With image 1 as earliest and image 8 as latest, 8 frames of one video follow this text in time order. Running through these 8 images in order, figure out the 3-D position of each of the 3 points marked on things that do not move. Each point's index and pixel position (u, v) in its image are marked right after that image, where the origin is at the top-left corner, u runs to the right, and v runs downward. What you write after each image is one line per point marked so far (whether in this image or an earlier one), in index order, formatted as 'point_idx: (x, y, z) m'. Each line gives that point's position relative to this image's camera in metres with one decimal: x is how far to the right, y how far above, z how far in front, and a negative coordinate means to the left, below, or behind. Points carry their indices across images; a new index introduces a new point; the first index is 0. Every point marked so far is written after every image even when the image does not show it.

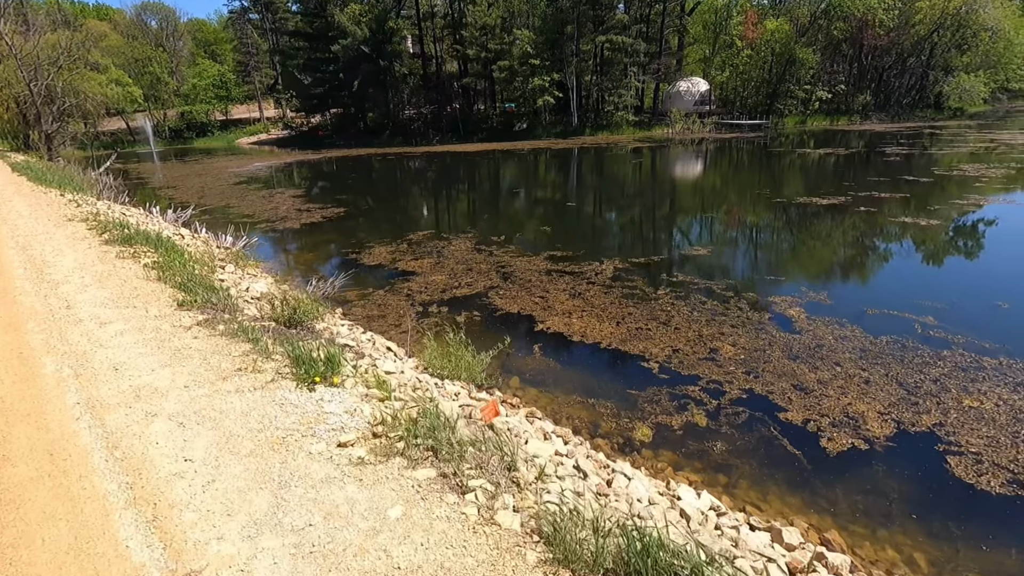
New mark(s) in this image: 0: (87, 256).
0: (-6.5, +0.5, +8.2) m
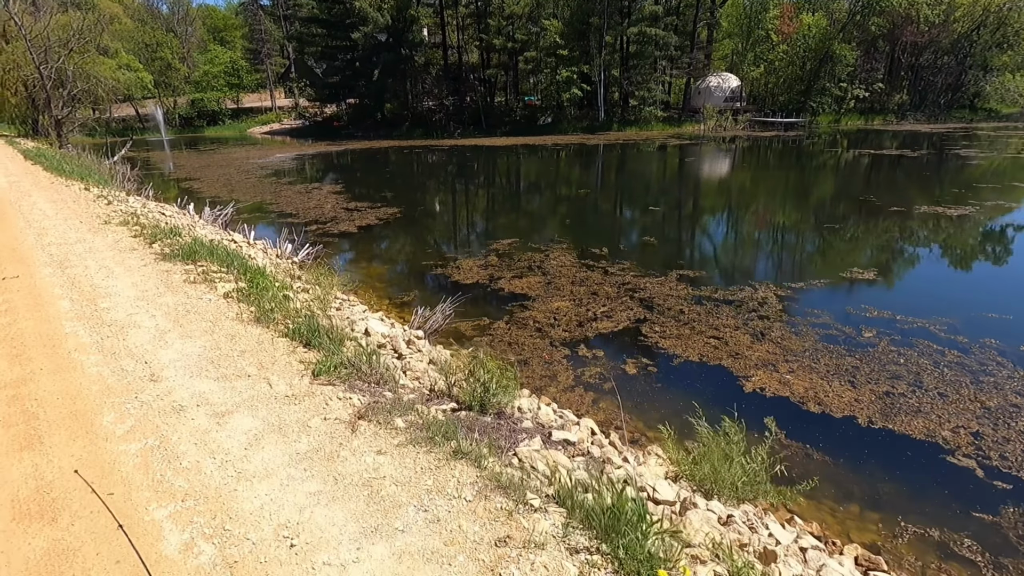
0: (-4.3, +0.1, +6.3) m
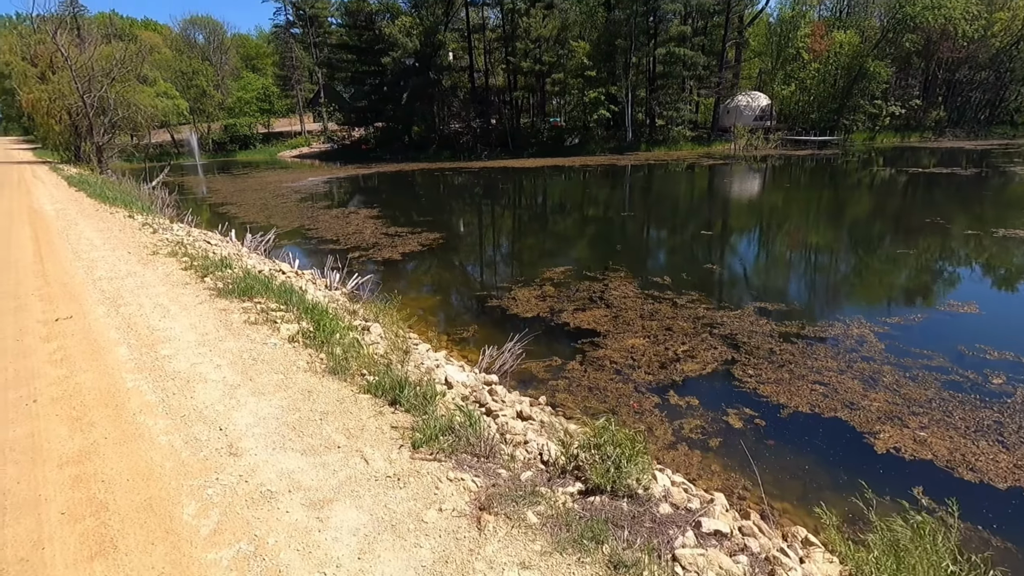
0: (-3.4, -0.3, +5.9) m
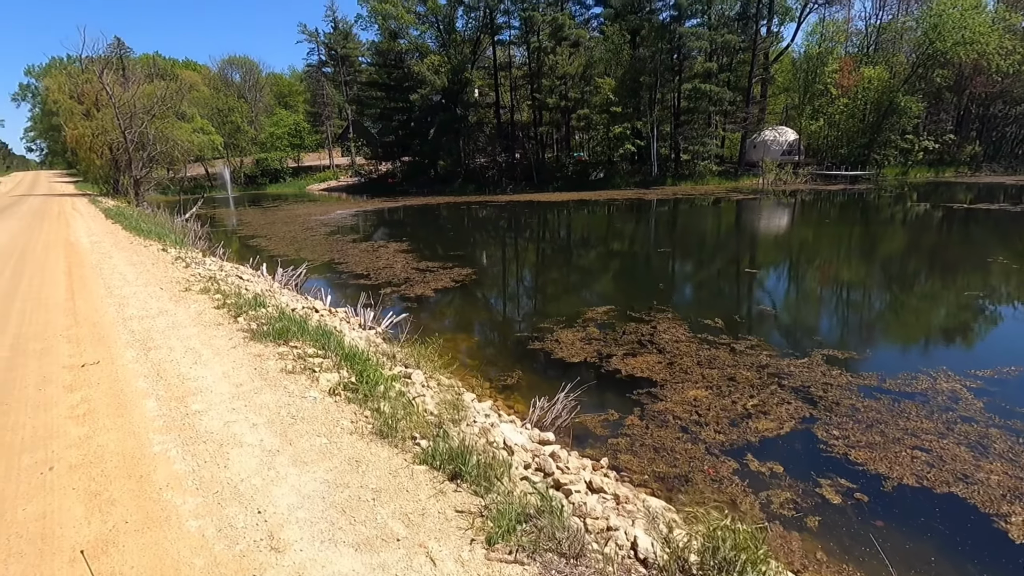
0: (-2.8, -0.8, +5.4) m
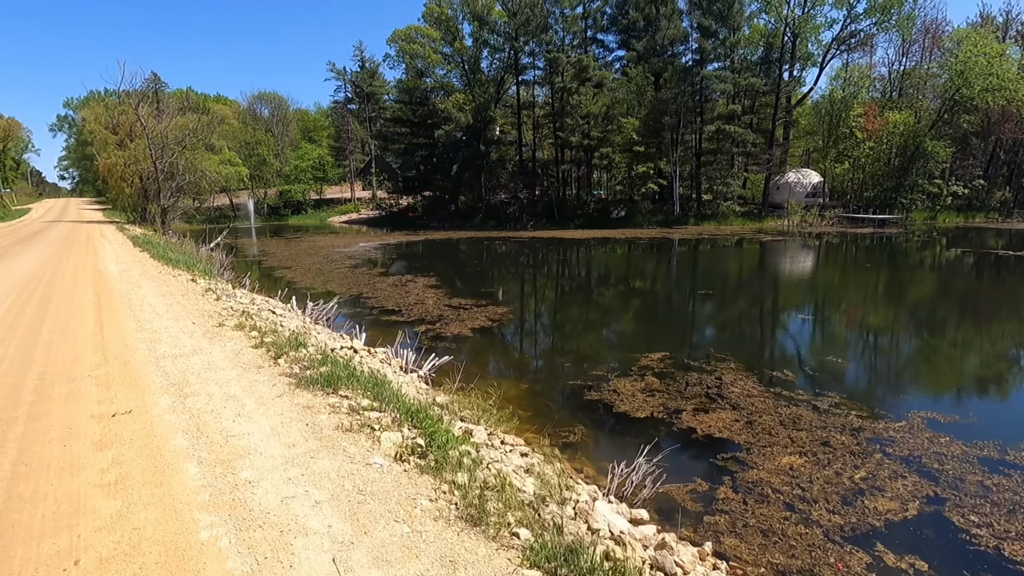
0: (-2.0, -1.2, +4.8) m
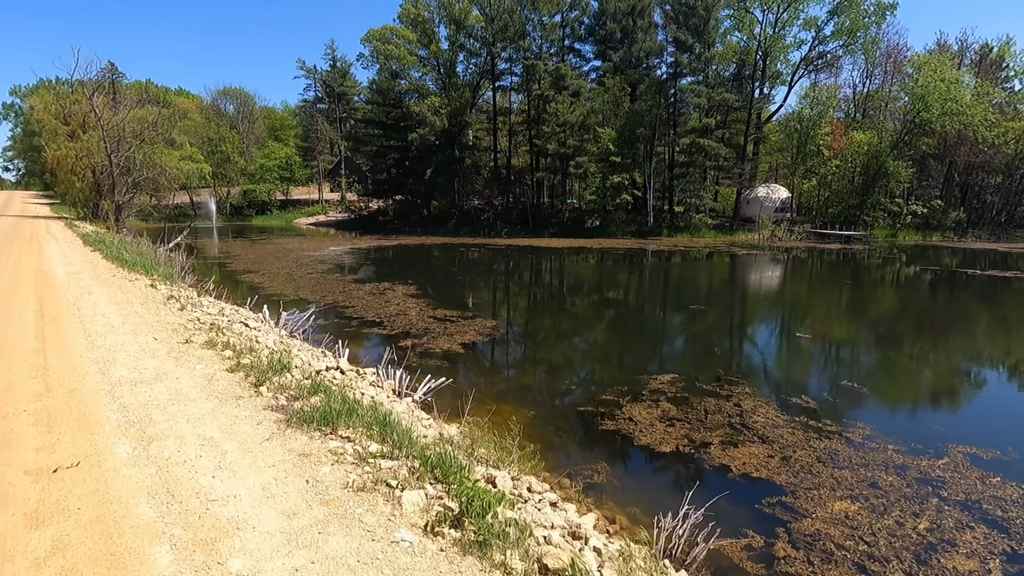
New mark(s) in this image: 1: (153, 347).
0: (-1.6, -1.4, +3.8) m
1: (-4.8, -0.8, +7.1) m
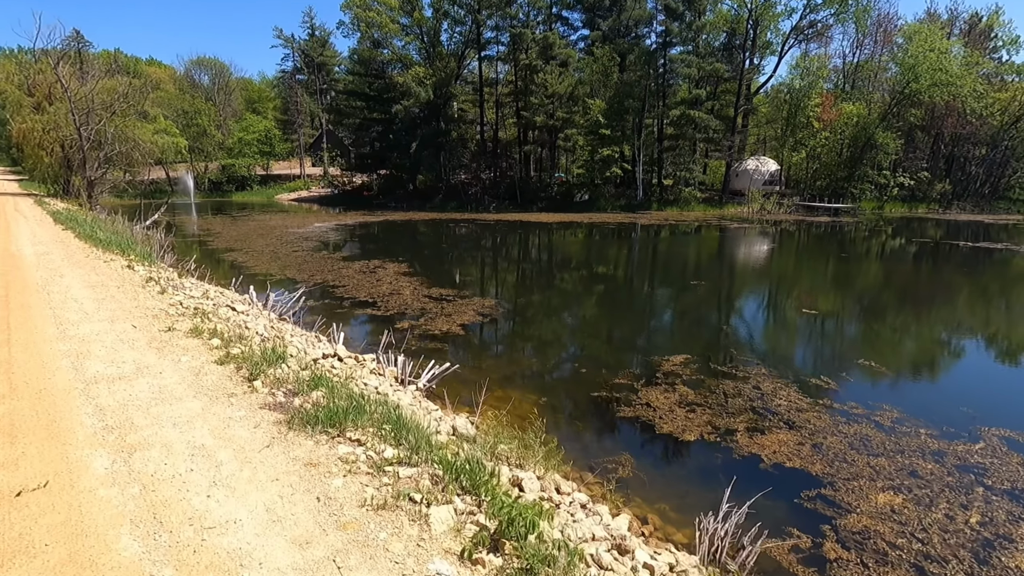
0: (-1.4, -1.3, +3.3) m
1: (-4.6, -0.6, +6.5) m
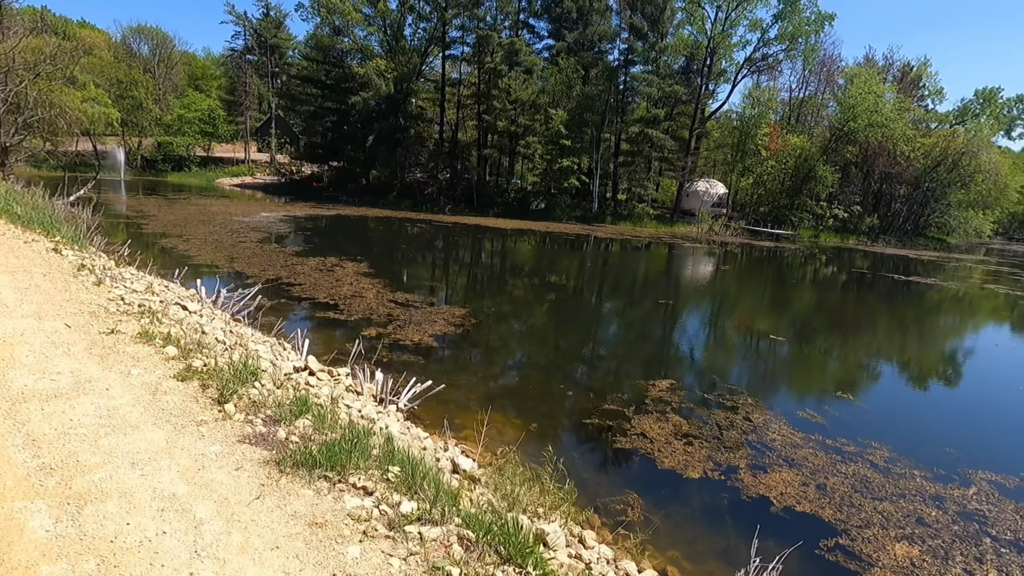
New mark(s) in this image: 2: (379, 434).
0: (-1.1, -1.4, +2.6) m
1: (-4.6, -0.5, +5.5) m
2: (-1.1, -1.3, +4.6) m
